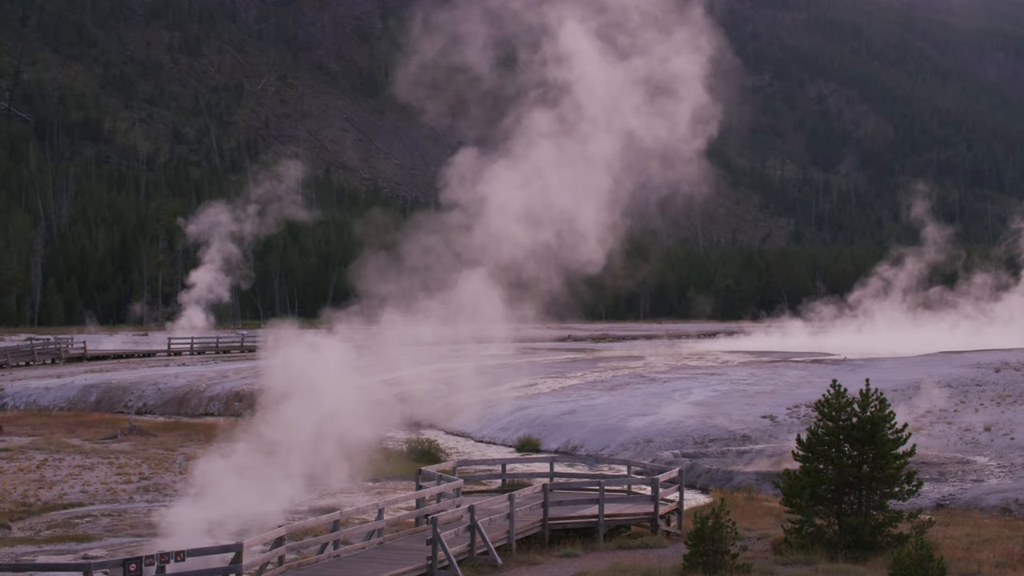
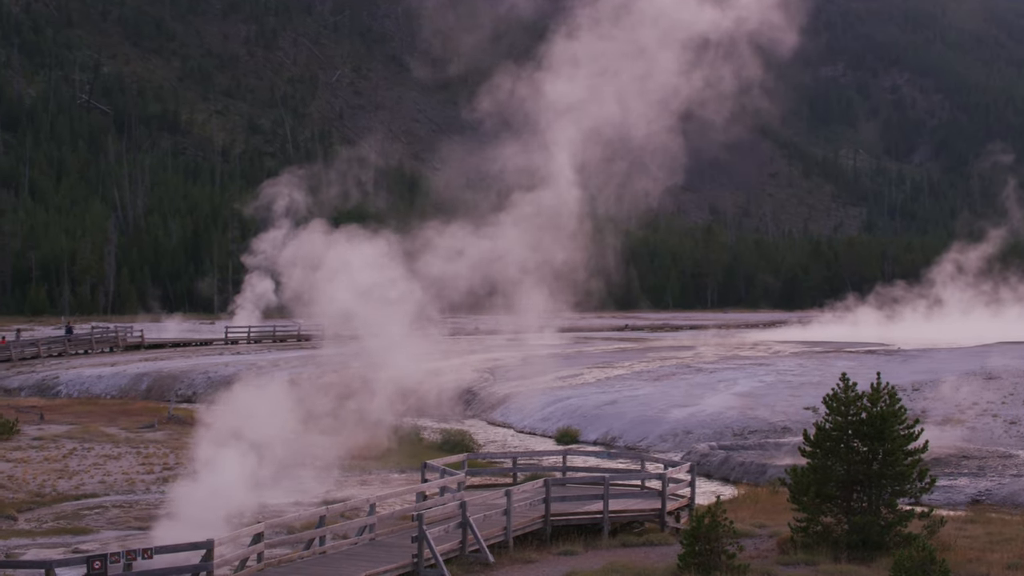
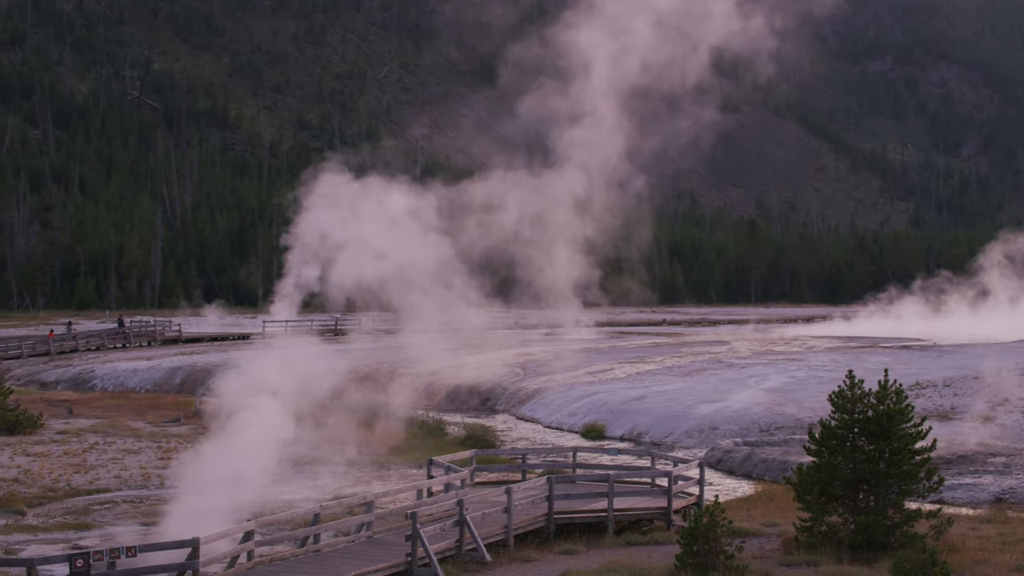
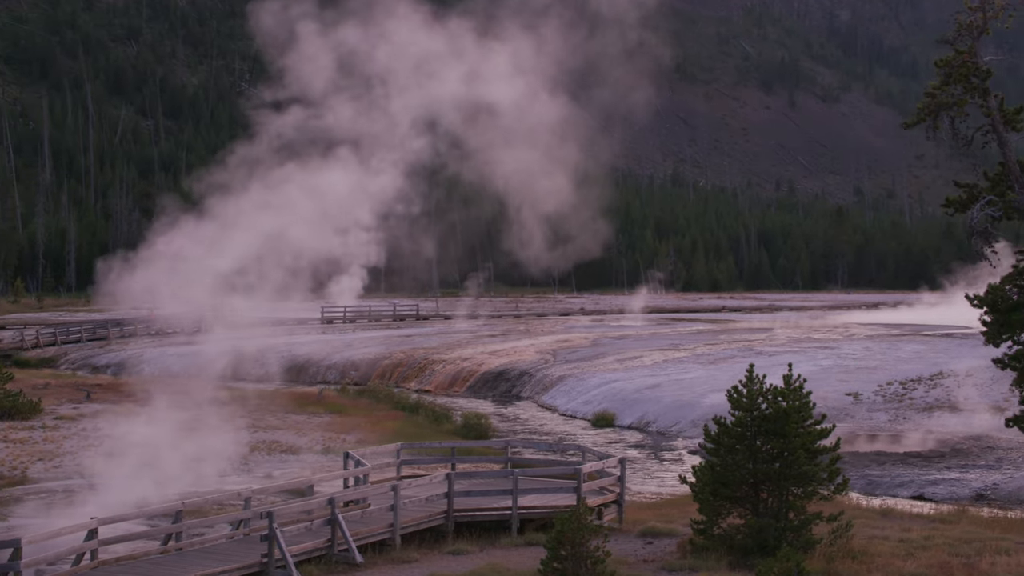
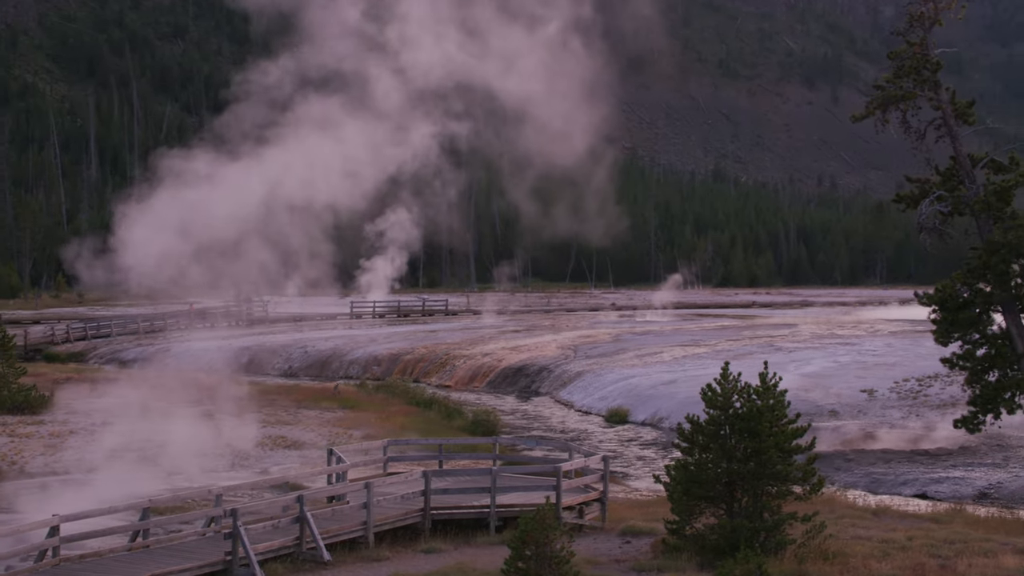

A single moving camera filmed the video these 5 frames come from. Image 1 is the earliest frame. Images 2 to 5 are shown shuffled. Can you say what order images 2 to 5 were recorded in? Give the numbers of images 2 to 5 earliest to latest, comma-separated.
2, 3, 4, 5
